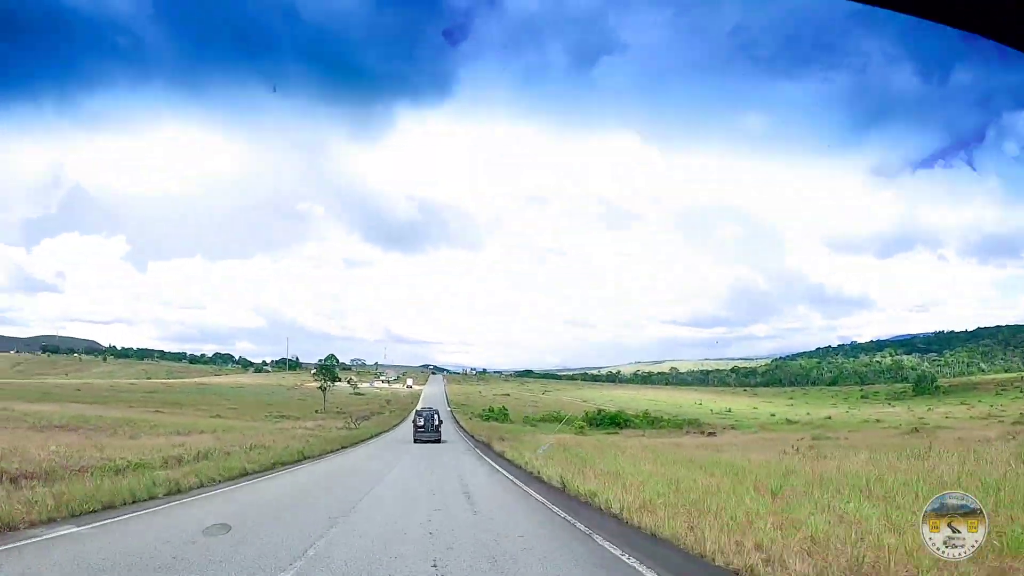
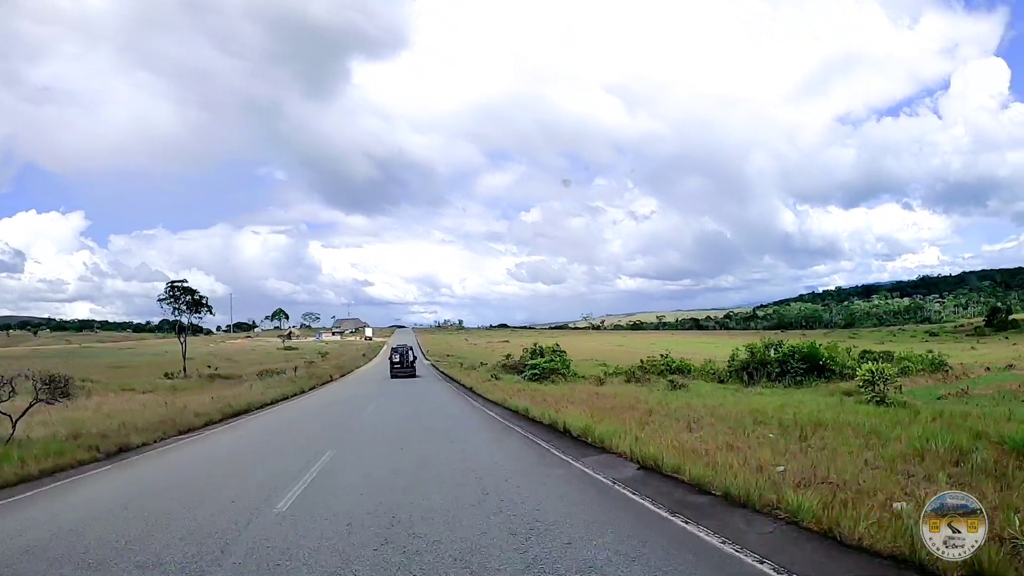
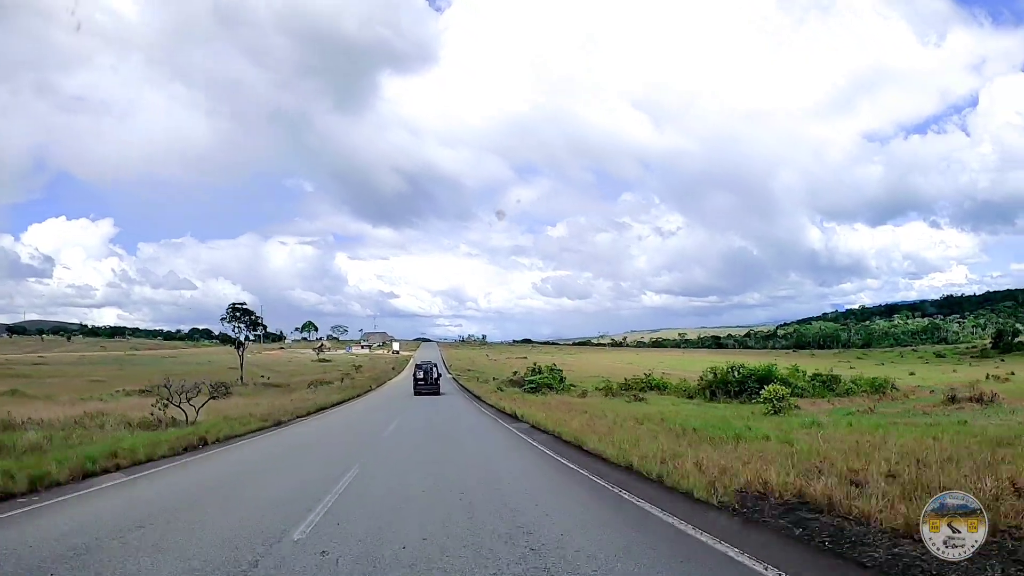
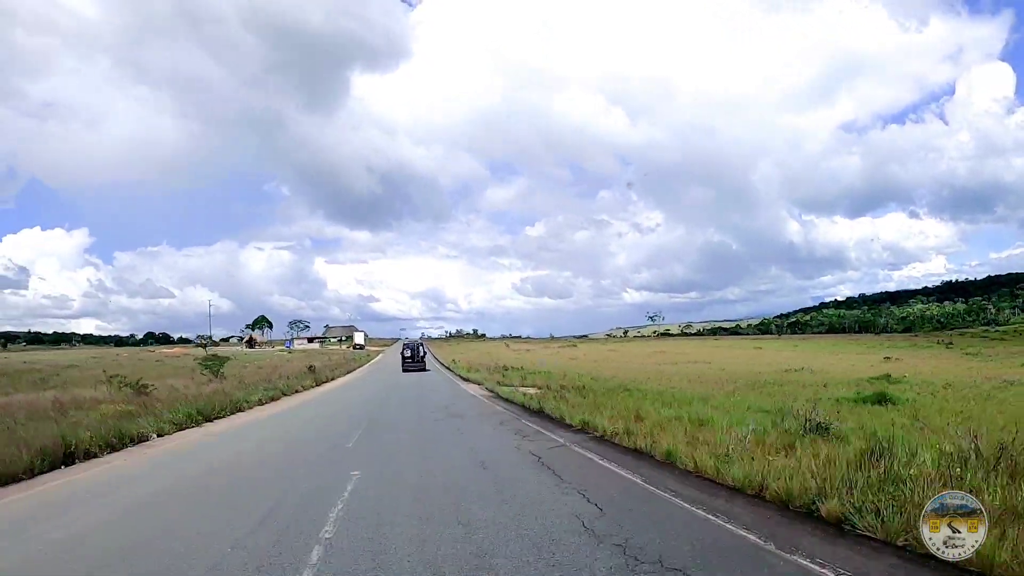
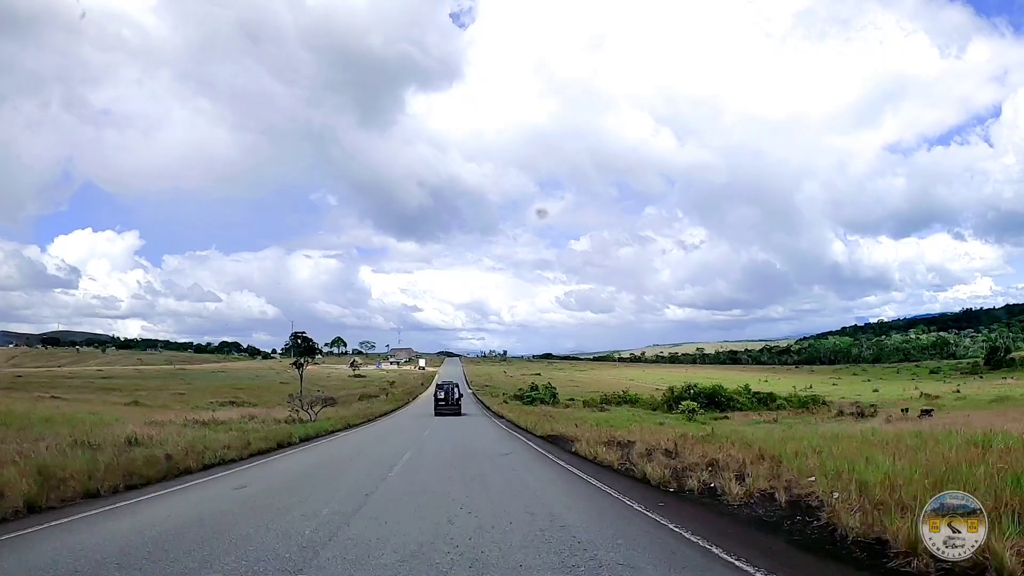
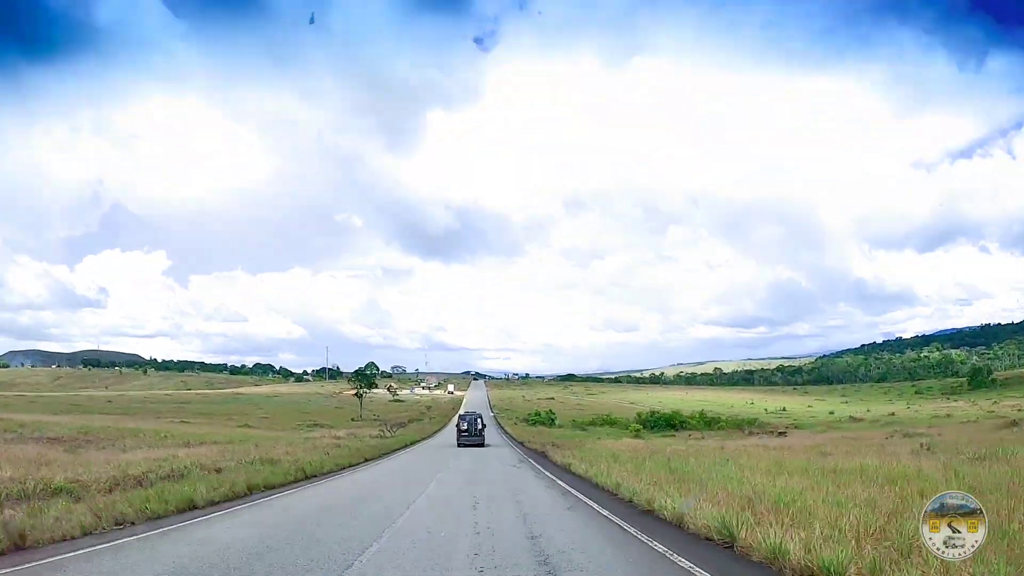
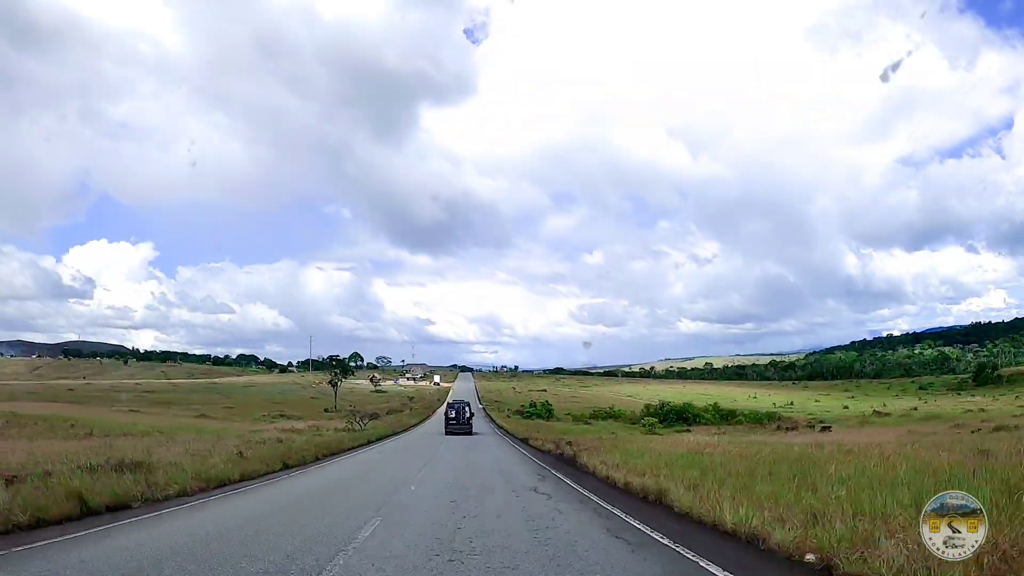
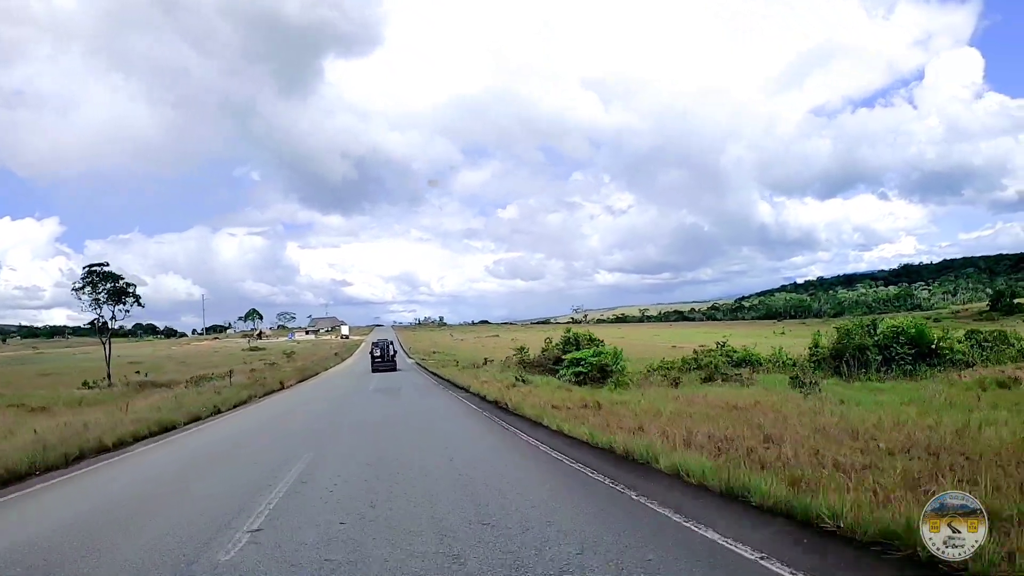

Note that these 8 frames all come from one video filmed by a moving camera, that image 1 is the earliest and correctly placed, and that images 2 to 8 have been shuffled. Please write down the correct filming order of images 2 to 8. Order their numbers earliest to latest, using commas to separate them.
6, 7, 5, 3, 2, 8, 4
